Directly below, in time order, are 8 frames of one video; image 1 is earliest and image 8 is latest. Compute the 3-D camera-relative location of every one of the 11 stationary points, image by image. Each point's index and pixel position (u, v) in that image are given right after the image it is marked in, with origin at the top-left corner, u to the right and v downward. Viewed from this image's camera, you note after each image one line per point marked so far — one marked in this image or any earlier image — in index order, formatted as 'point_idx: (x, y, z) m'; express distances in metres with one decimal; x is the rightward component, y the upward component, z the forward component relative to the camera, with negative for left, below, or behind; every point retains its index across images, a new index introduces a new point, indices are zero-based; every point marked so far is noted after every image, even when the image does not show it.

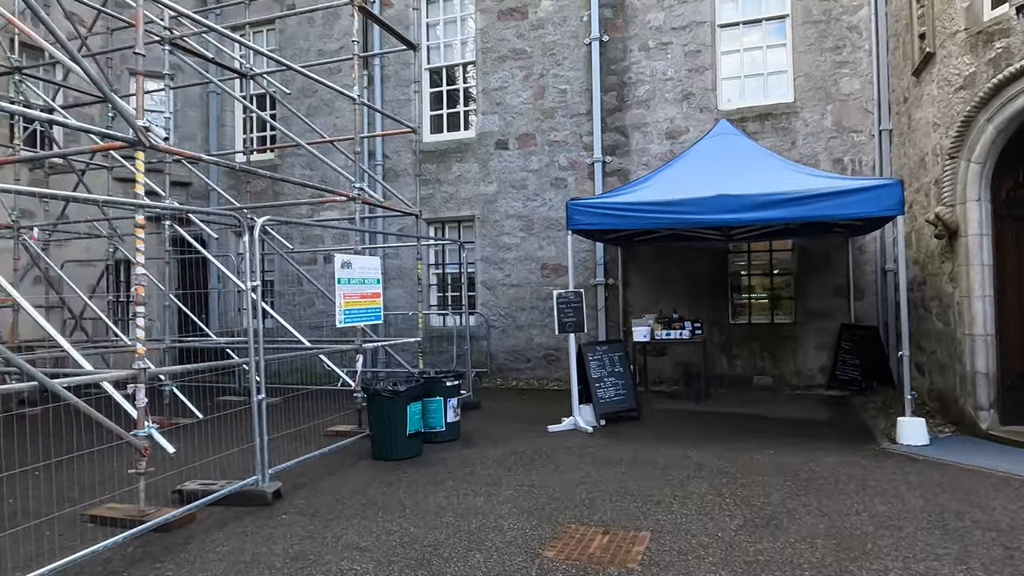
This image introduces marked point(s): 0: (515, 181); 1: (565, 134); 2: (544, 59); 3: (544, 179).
0: (0.0, +1.5, +9.1) m
1: (+0.7, +2.1, +8.9) m
2: (+0.4, +3.1, +9.0) m
3: (+0.4, +1.5, +9.0) m
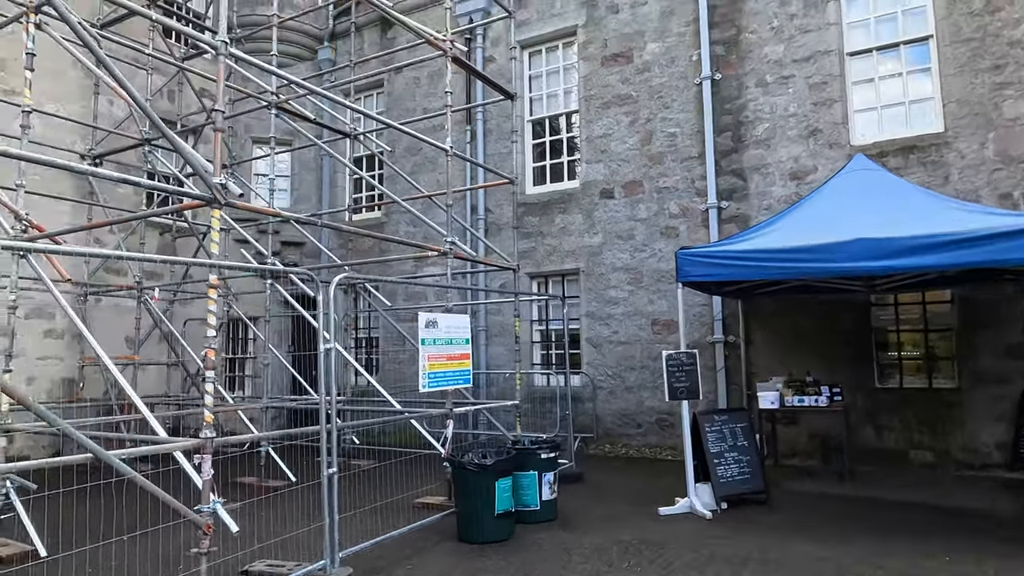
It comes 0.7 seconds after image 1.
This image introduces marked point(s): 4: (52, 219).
0: (+1.4, +0.7, +8.5) m
1: (+2.0, +1.3, +8.3) m
2: (+1.8, +2.4, +8.5) m
3: (+1.8, +0.7, +8.3) m
4: (-5.9, +0.9, +8.5) m
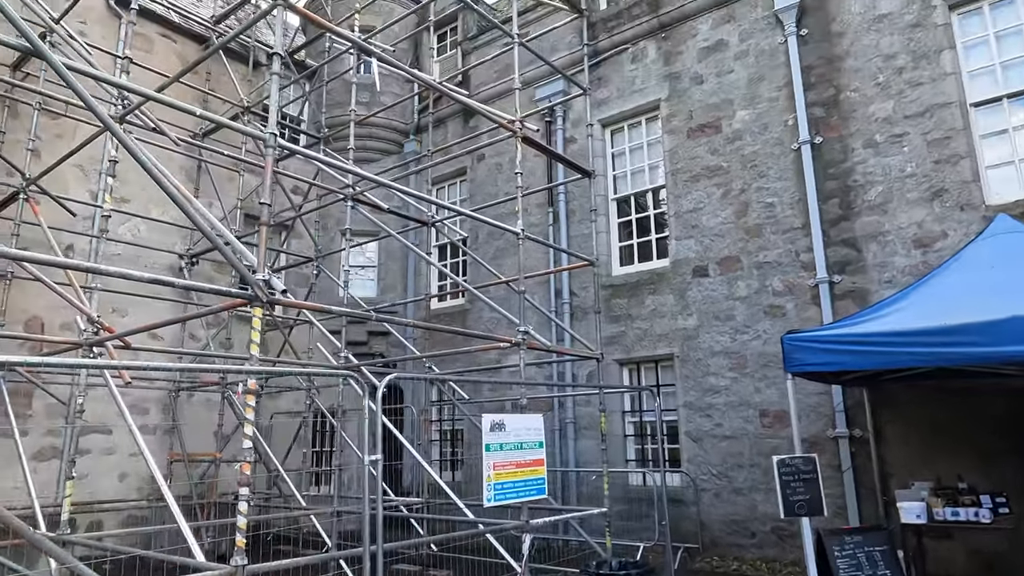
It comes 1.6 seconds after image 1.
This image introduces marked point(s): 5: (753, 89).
0: (+2.4, -0.3, +7.8) m
1: (+3.0, +0.4, +7.5) m
2: (+2.7, +1.4, +7.9) m
3: (+2.7, -0.2, +7.5) m
4: (-4.8, -0.4, +8.8) m
5: (+2.9, +2.4, +7.9) m
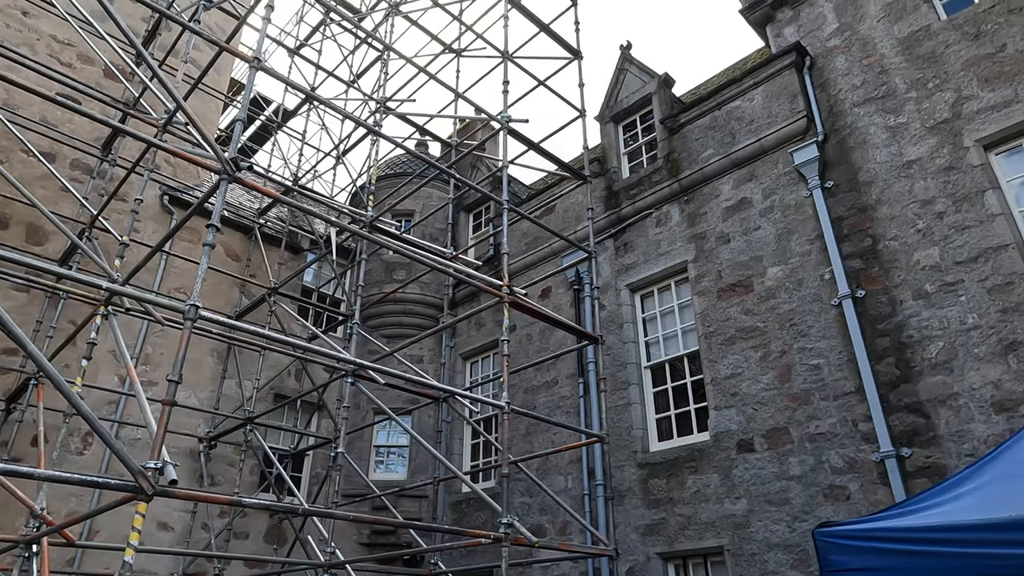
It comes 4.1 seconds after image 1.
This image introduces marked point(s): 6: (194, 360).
0: (+2.6, -2.1, +6.6) m
1: (+3.1, -1.3, +6.4) m
2: (+2.9, -0.5, +7.1) m
3: (+2.9, -1.9, +6.4) m
4: (-4.4, -2.8, +8.4) m
5: (+3.0, +0.5, +7.4) m
6: (-4.4, -1.0, +9.3) m
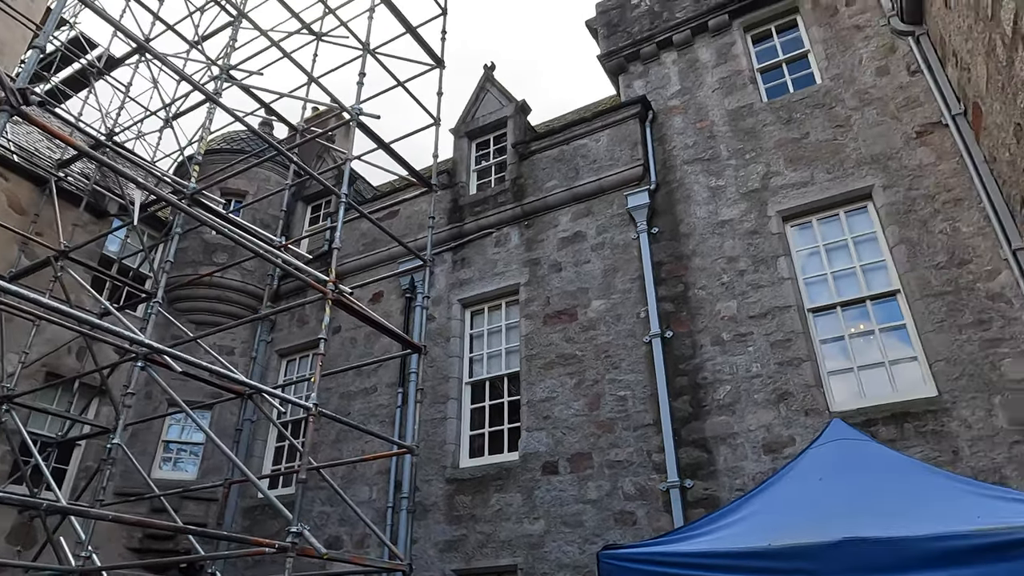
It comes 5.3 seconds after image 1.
0: (+0.6, -2.4, +6.9) m
1: (+1.2, -1.7, +6.9) m
2: (+1.0, -0.8, +7.5) m
3: (+0.9, -2.3, +6.7) m
4: (-6.7, -2.1, +7.0) m
5: (+1.1, +0.1, +7.9) m
6: (-6.7, -0.4, +7.8) m
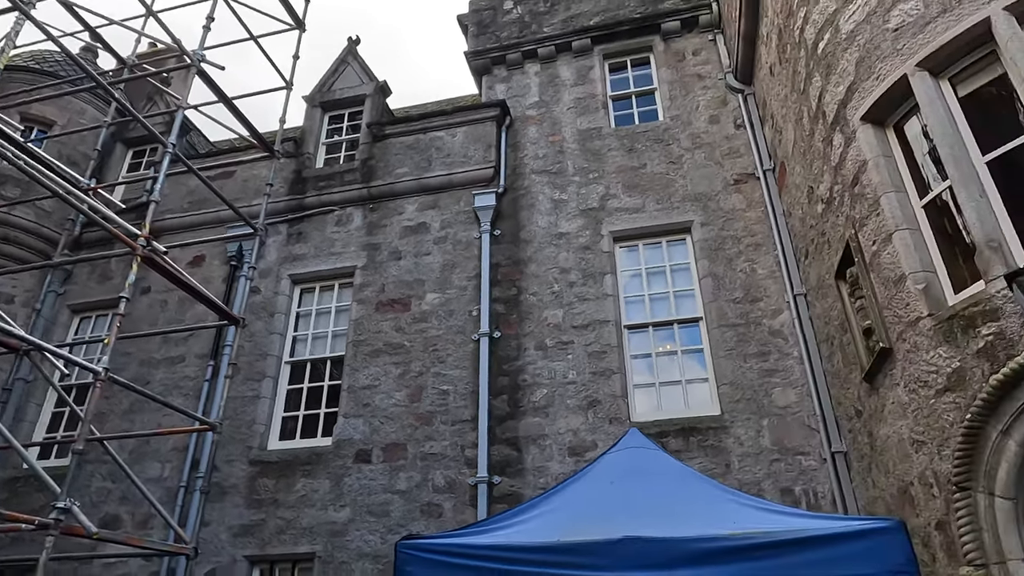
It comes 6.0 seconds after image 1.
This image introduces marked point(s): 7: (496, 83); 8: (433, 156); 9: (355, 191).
0: (-1.4, -2.2, +6.8) m
1: (-0.7, -1.7, +7.0) m
2: (-1.0, -0.8, +7.5) m
3: (-1.0, -2.2, +6.7) m
4: (-8.4, -1.1, +5.2) m
5: (-0.8, +0.1, +7.9) m
6: (-8.4, +0.6, +6.0) m
7: (-0.2, +2.9, +9.3) m
8: (-1.0, +1.7, +8.8) m
9: (-2.1, +1.3, +8.7) m
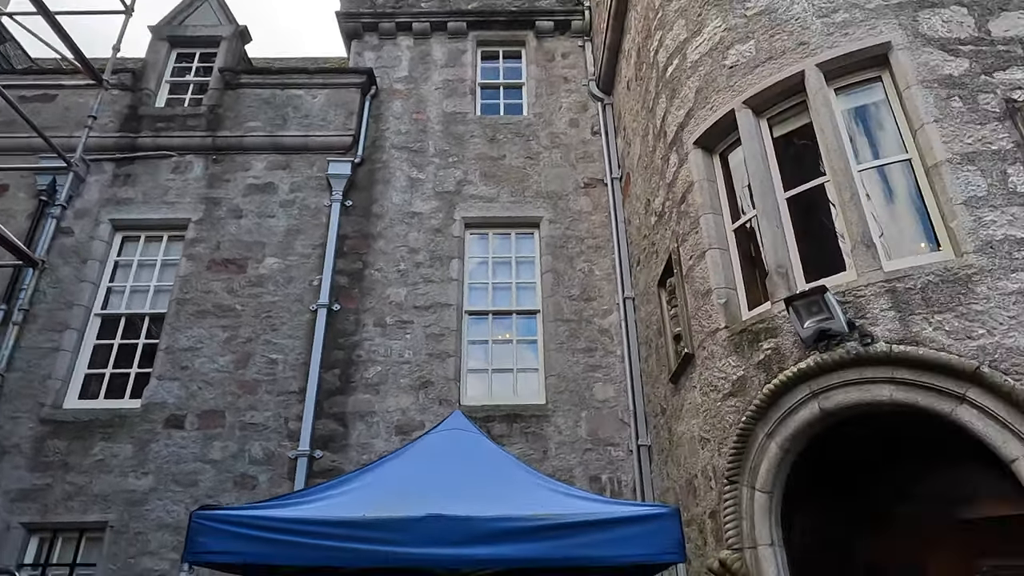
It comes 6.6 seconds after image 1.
0: (-3.2, -1.8, +6.4) m
1: (-2.5, -1.3, +6.7) m
2: (-2.8, -0.3, +7.2) m
3: (-2.8, -1.8, +6.4) m
4: (-9.5, 0.0, +3.3) m
5: (-2.6, +0.5, +7.6) m
6: (-9.5, +1.8, +4.1) m
7: (-2.0, +3.2, +9.0) m
8: (-2.8, +2.2, +8.3) m
9: (-3.8, +1.8, +8.1) m
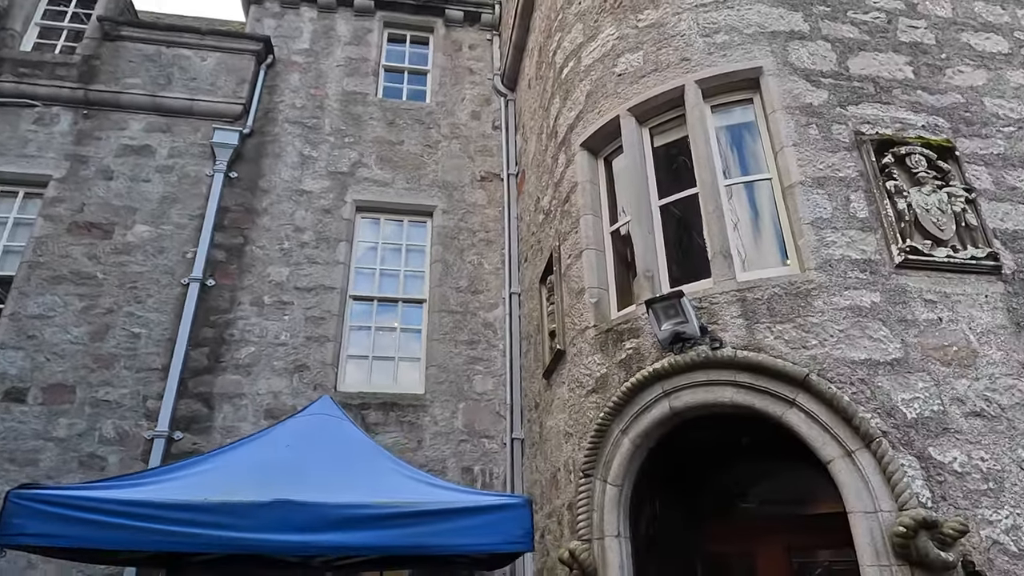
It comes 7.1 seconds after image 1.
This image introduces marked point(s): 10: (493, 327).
0: (-4.4, -1.5, +5.9) m
1: (-3.7, -1.0, +6.3) m
2: (-4.0, 0.0, +6.7) m
3: (-4.0, -1.5, +6.0) m
4: (-10.1, +0.7, +1.9) m
5: (-3.8, +0.9, +7.1) m
6: (-10.0, +2.5, +2.7) m
7: (-3.2, +3.5, +8.6) m
8: (-4.0, +2.5, +7.8) m
9: (-5.0, +2.2, +7.5) m
10: (-0.2, -0.4, +7.1) m
